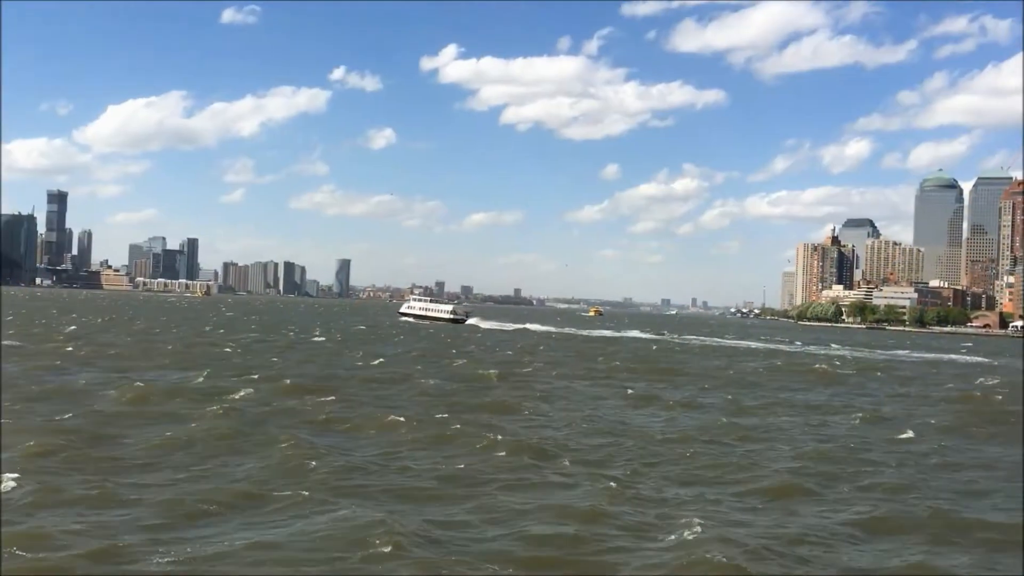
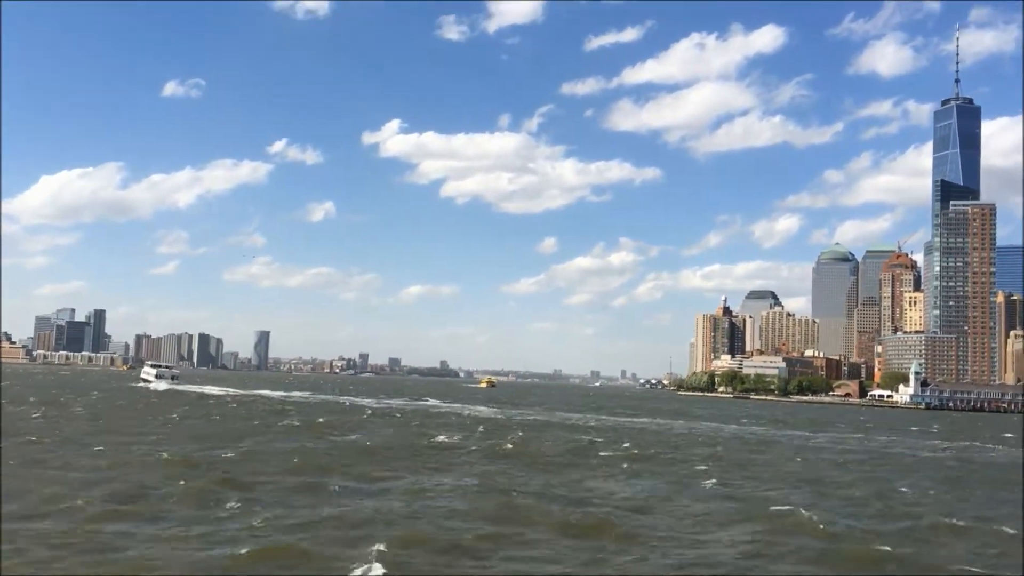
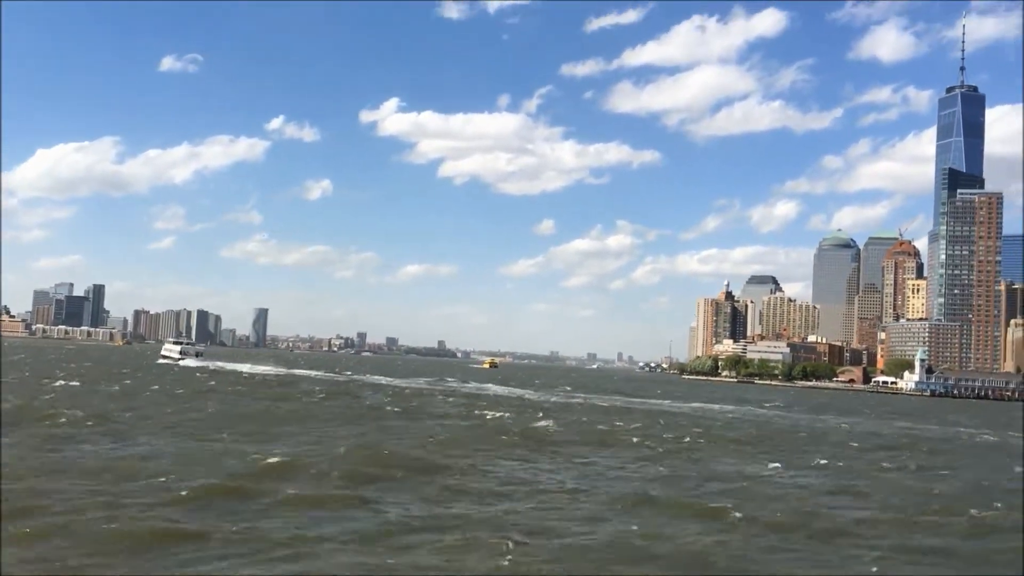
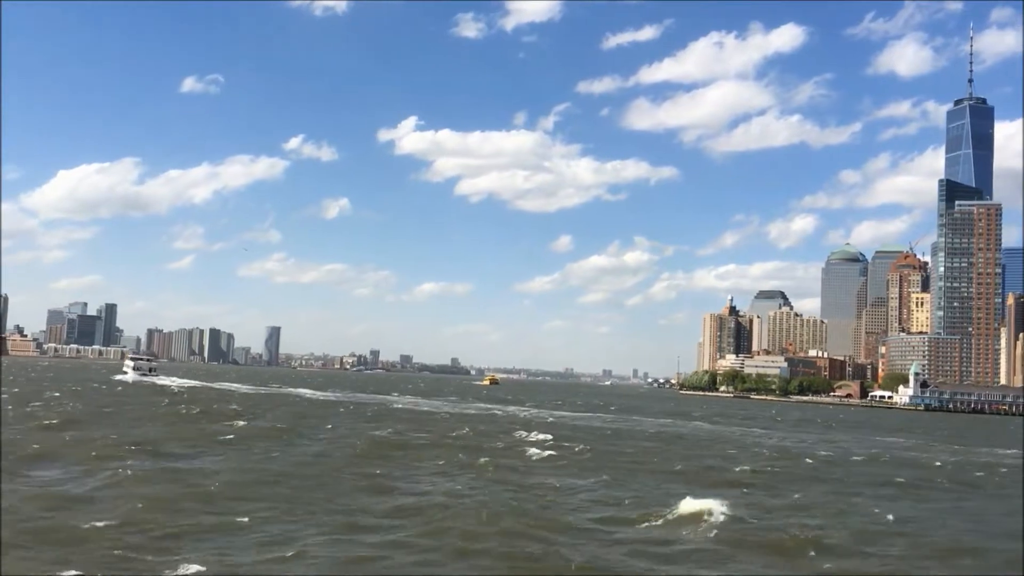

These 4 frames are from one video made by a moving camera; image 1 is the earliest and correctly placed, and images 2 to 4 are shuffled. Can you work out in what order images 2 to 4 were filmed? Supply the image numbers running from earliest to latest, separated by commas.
3, 2, 4
